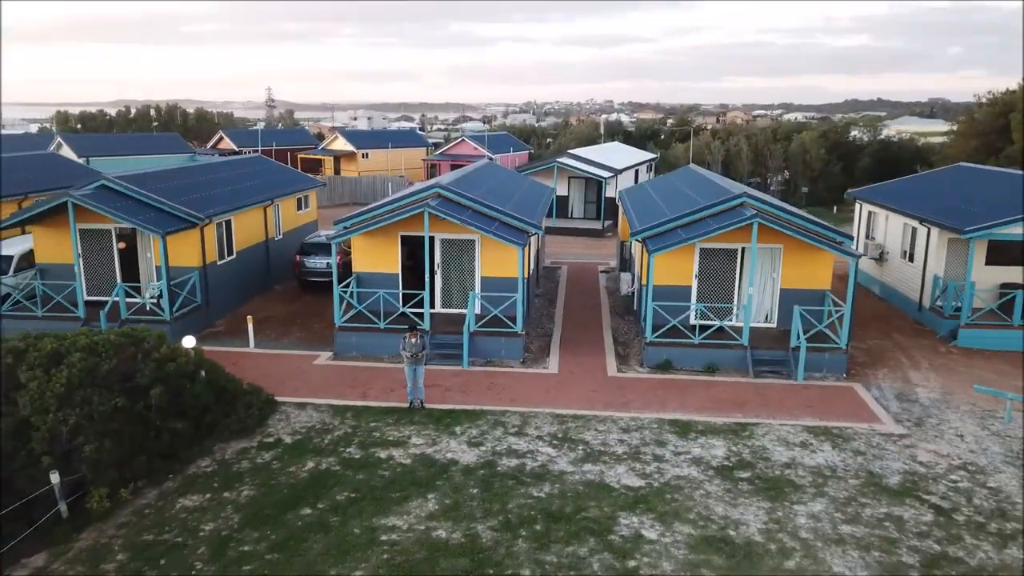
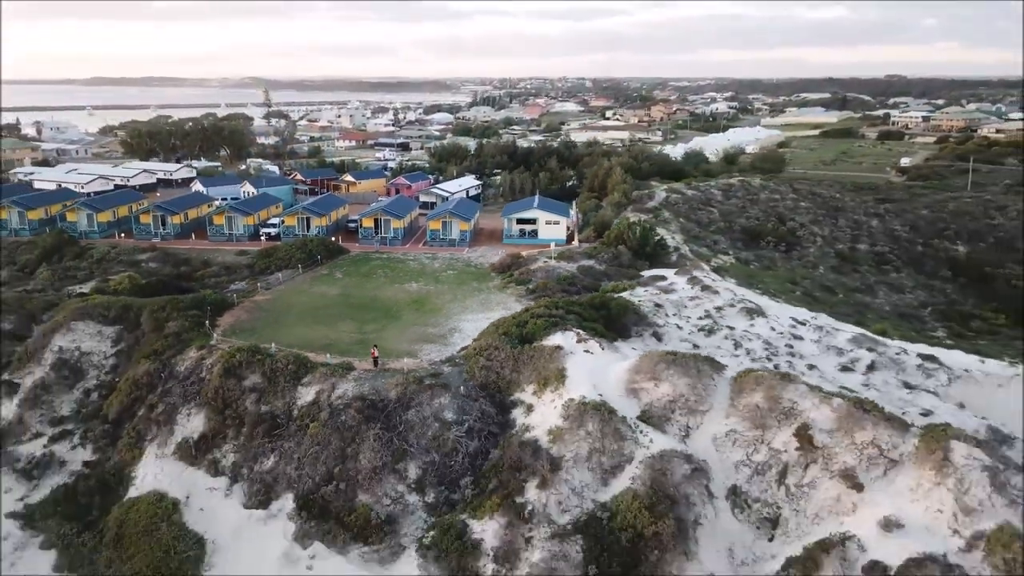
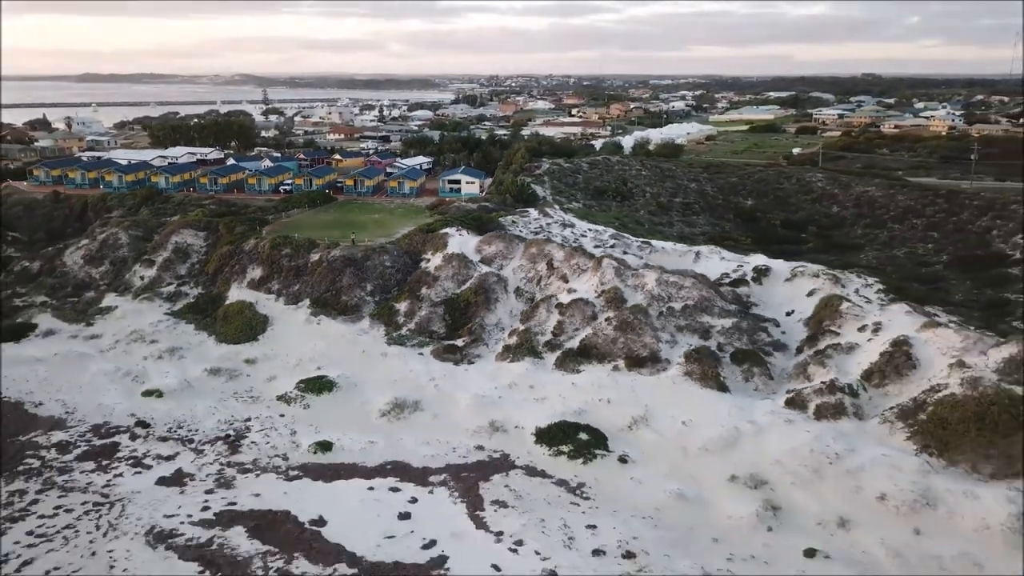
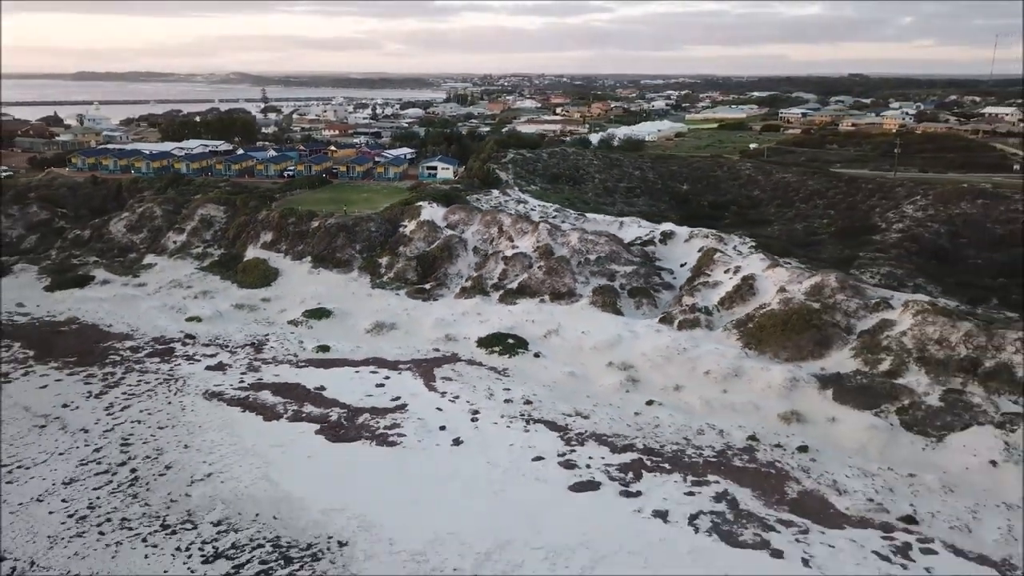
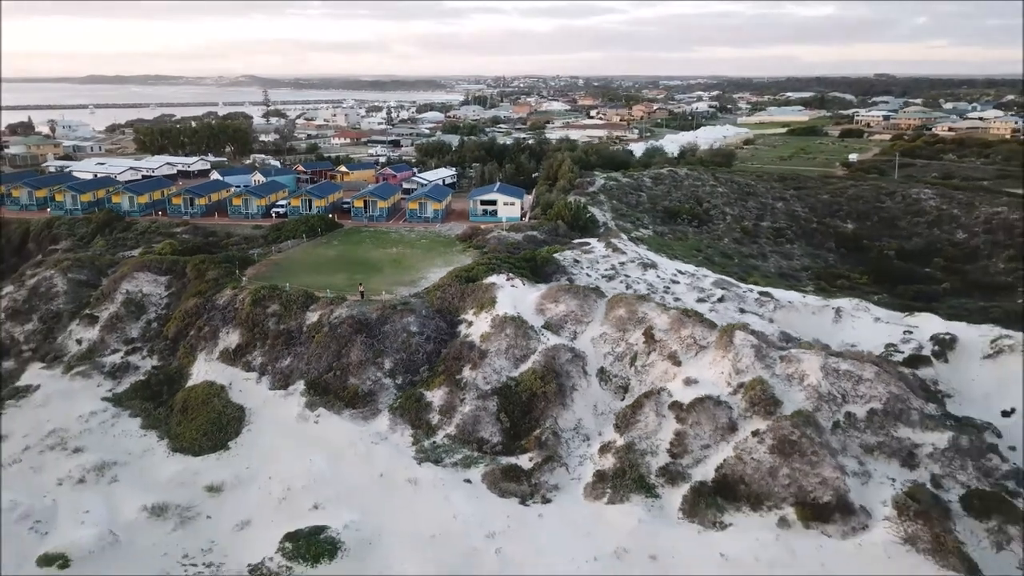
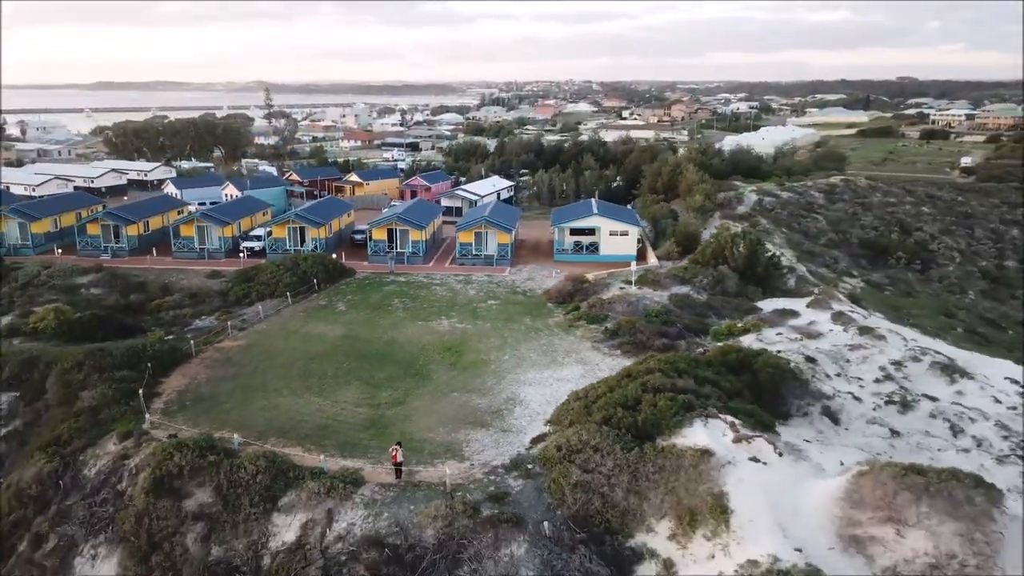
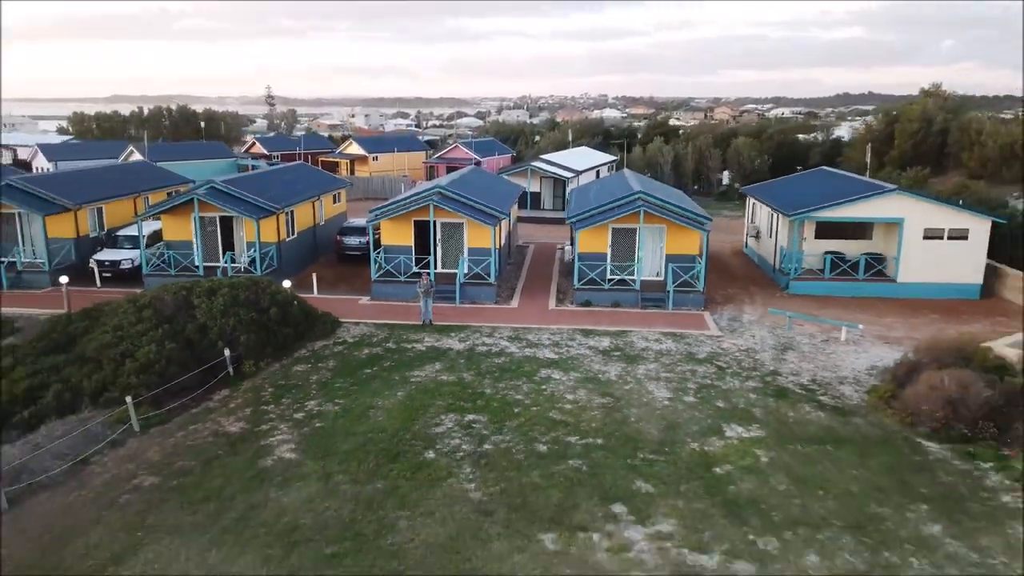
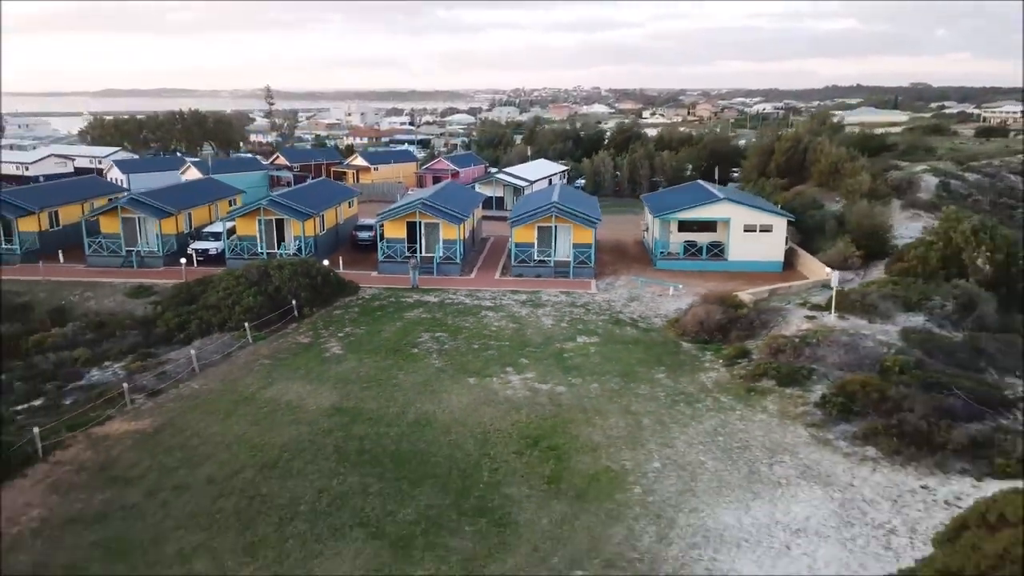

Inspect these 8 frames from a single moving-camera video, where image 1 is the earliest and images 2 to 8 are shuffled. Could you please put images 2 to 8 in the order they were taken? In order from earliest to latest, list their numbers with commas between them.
7, 8, 6, 2, 5, 3, 4
